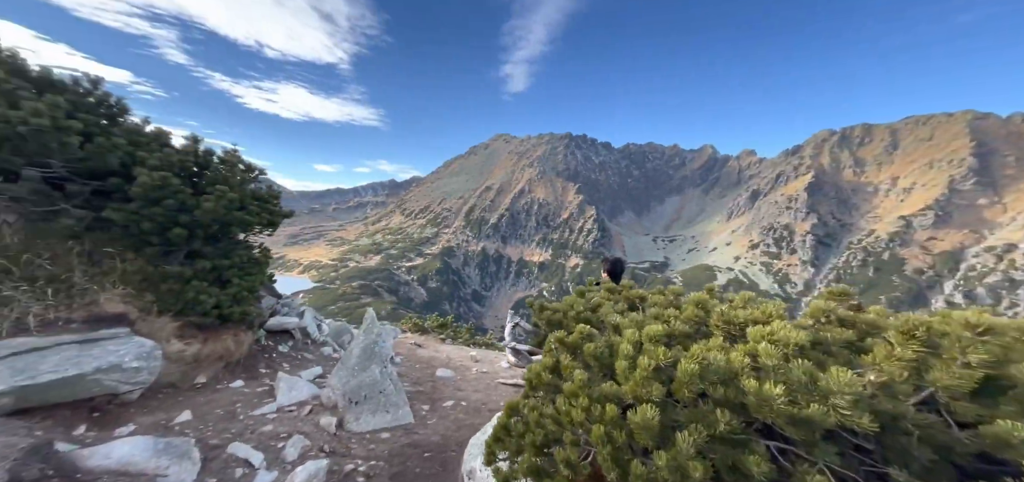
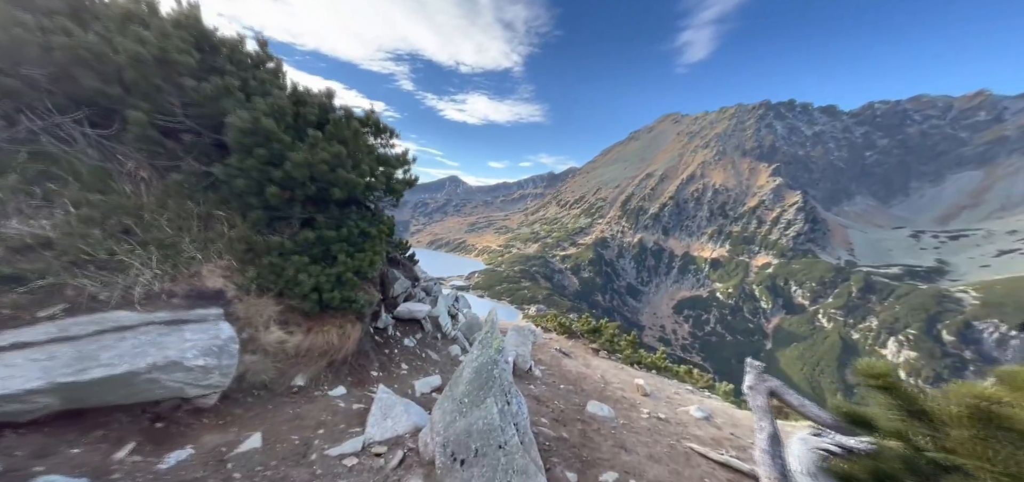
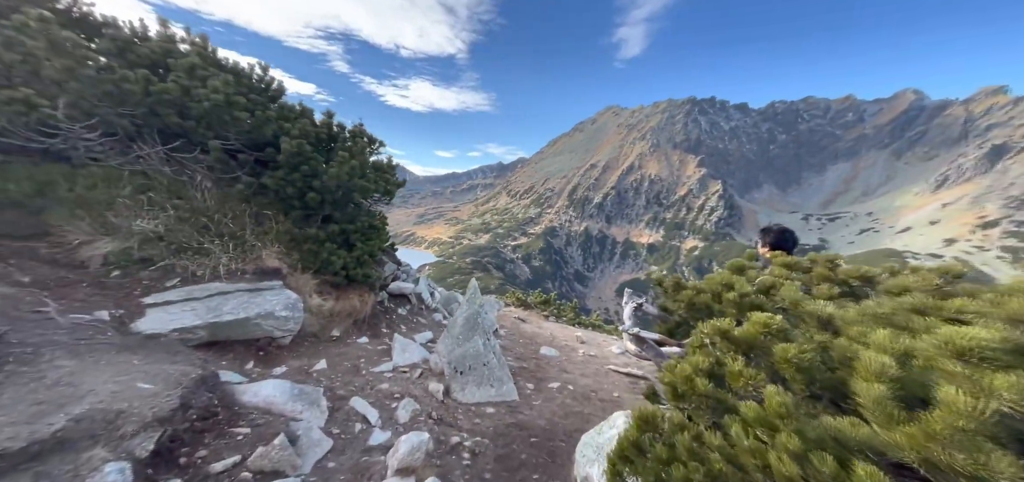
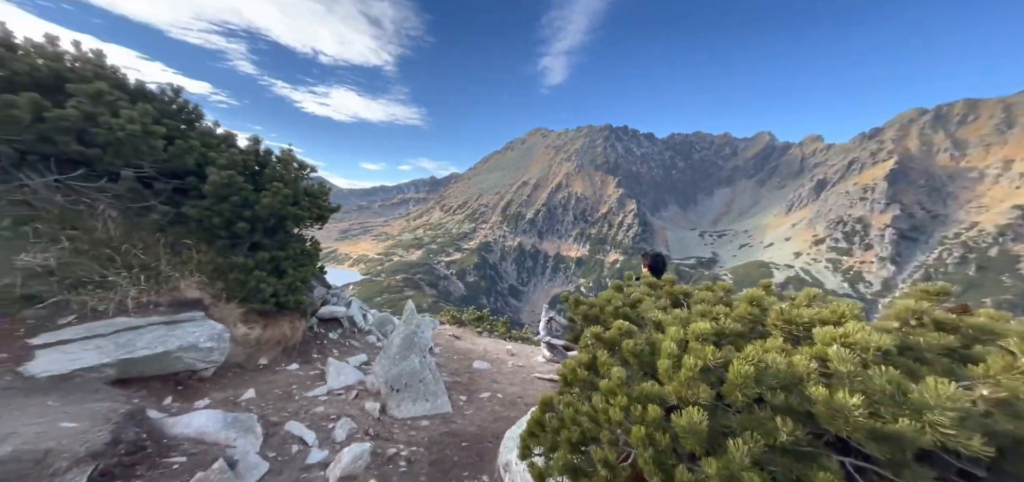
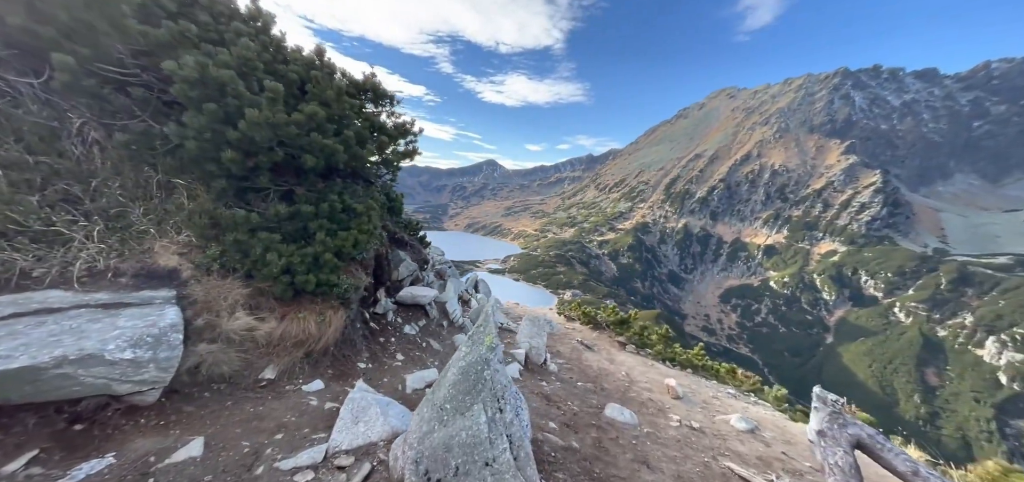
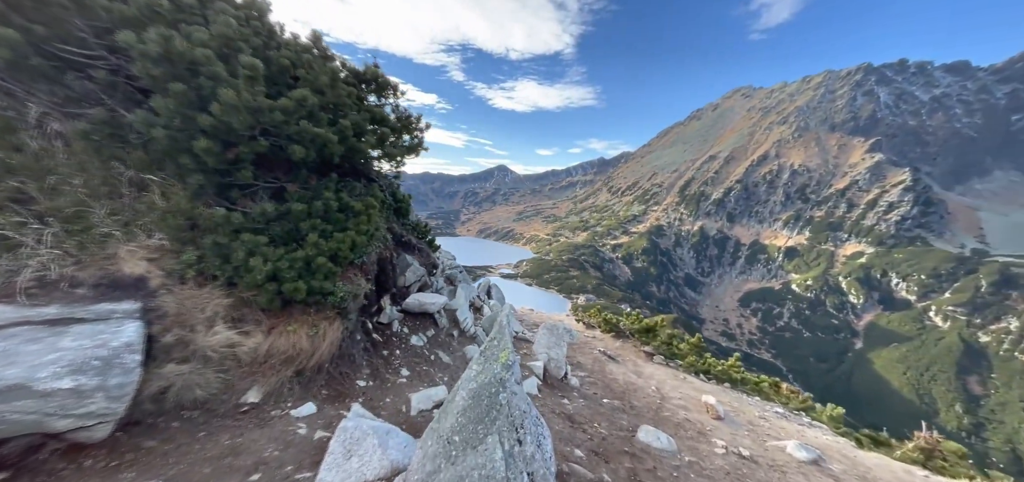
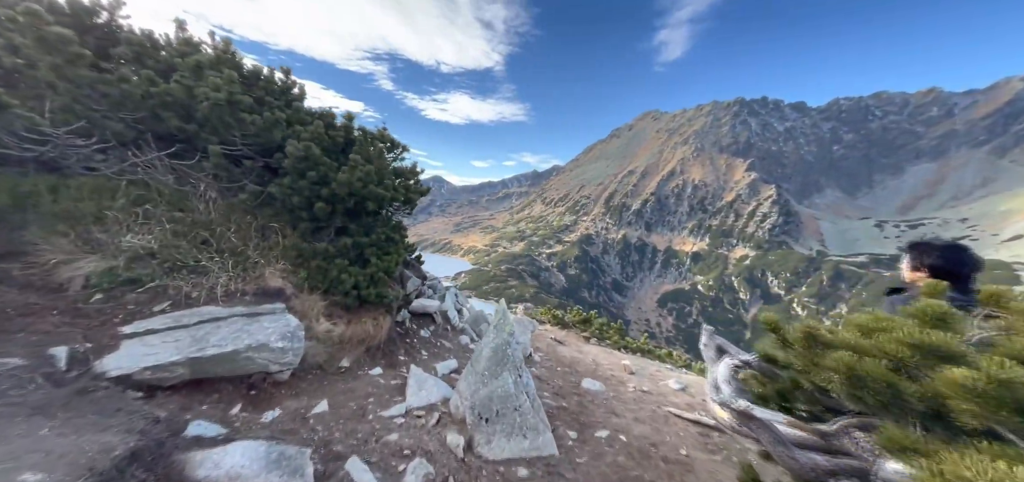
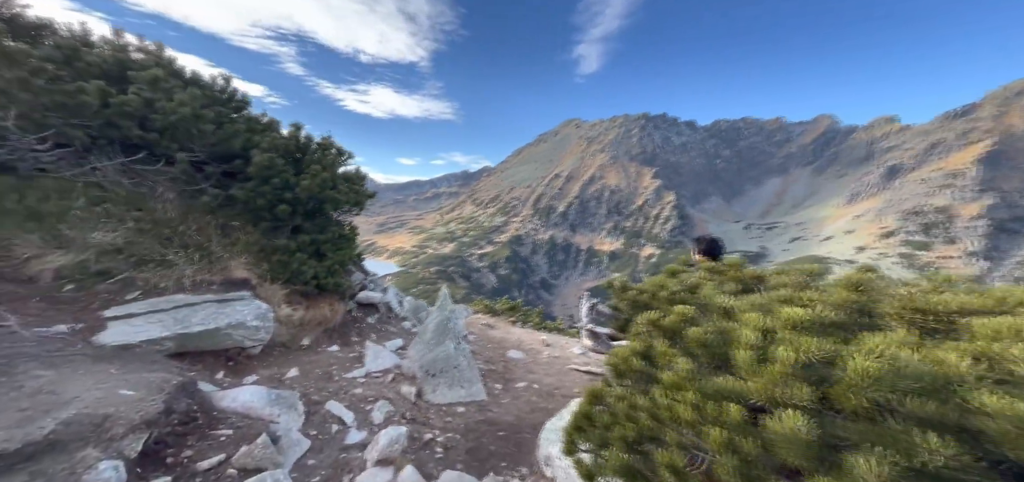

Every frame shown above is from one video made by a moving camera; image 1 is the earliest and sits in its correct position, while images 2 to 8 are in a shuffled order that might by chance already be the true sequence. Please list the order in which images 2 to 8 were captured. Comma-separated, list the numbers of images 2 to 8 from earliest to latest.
4, 8, 3, 7, 2, 5, 6
